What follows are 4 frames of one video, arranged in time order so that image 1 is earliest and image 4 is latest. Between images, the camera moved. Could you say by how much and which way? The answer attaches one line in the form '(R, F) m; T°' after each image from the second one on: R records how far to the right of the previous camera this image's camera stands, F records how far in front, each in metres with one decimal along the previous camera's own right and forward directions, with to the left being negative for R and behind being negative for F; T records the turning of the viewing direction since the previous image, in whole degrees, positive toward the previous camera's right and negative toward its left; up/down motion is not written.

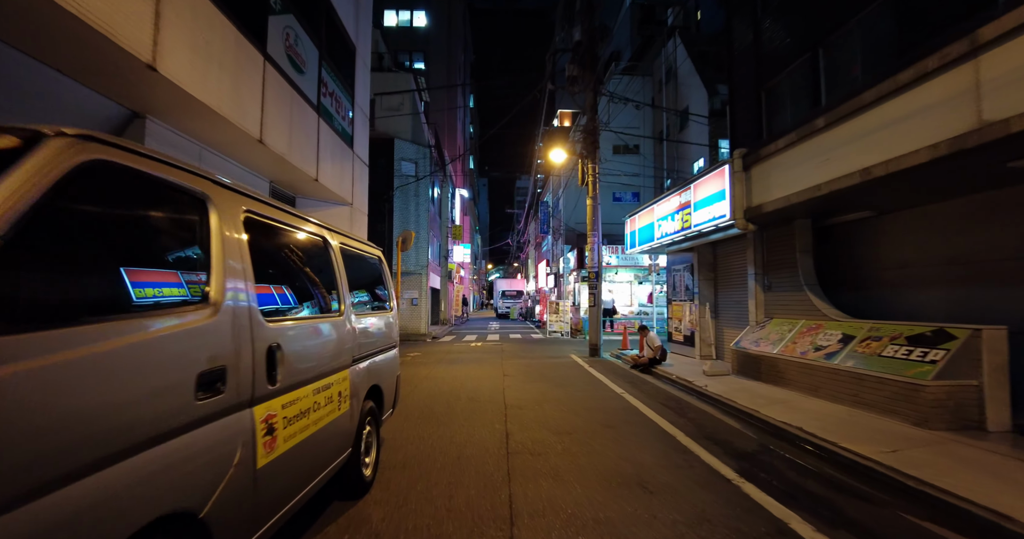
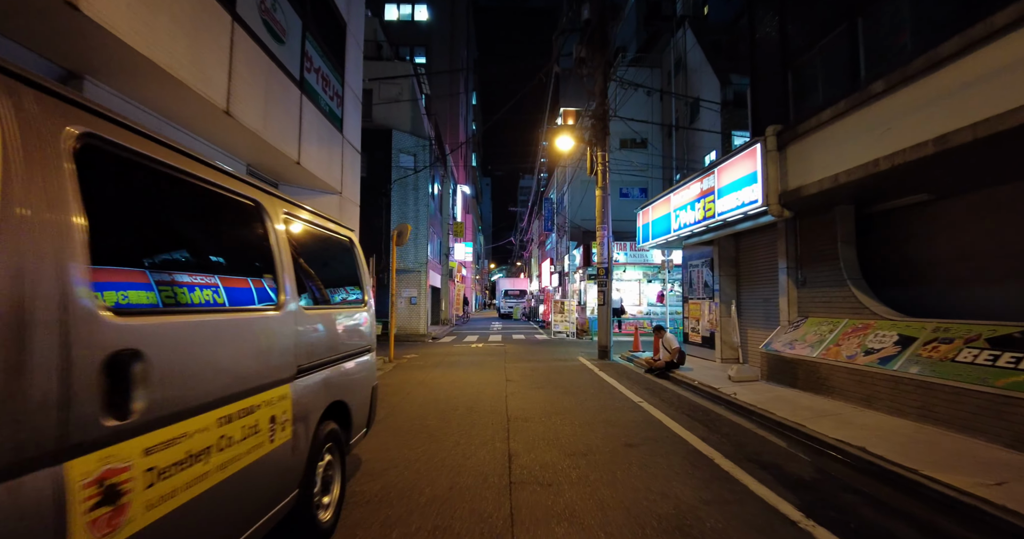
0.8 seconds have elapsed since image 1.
(0.0, +1.1) m; 0°
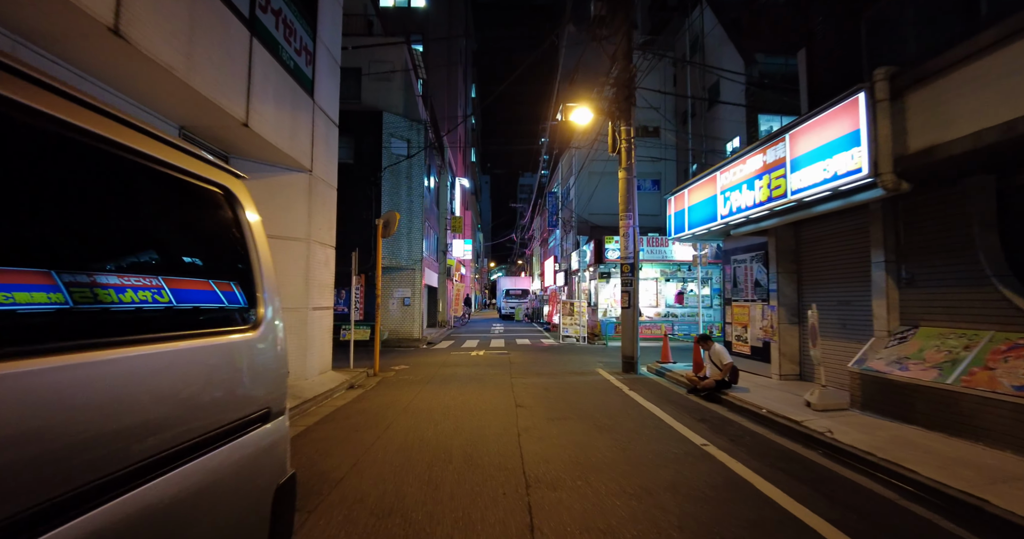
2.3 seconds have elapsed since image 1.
(-0.2, +2.2) m; 0°
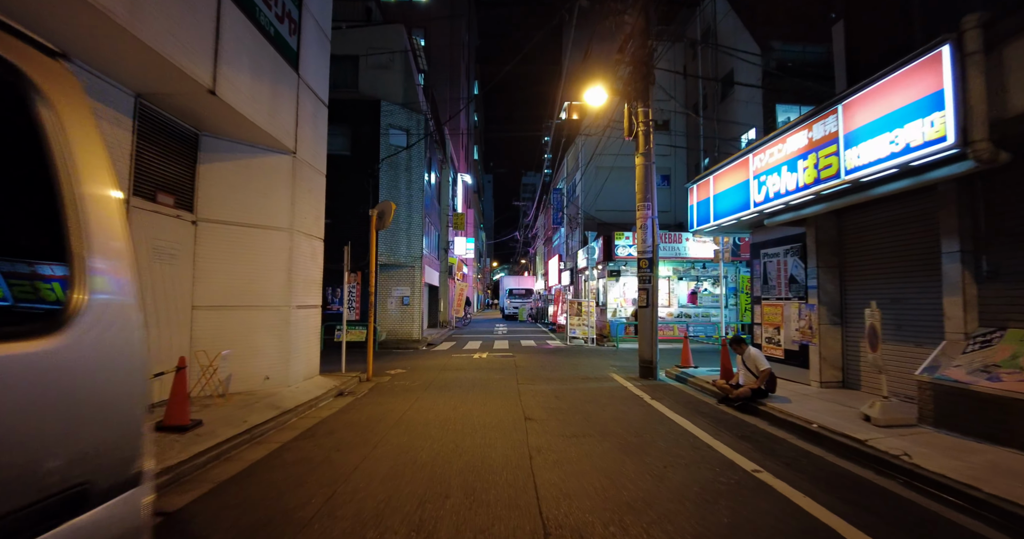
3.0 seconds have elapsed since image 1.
(-0.1, +1.0) m; 0°
